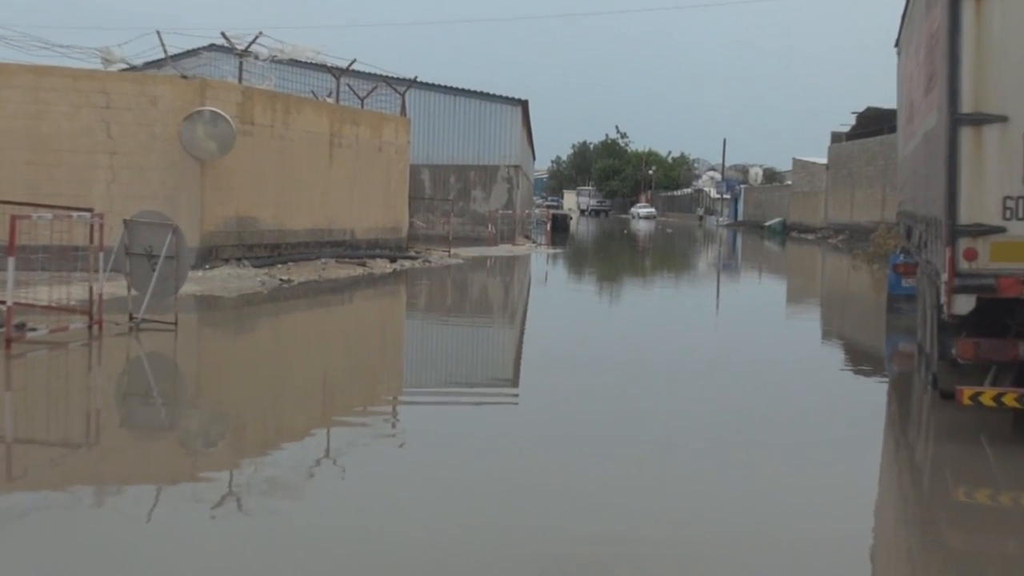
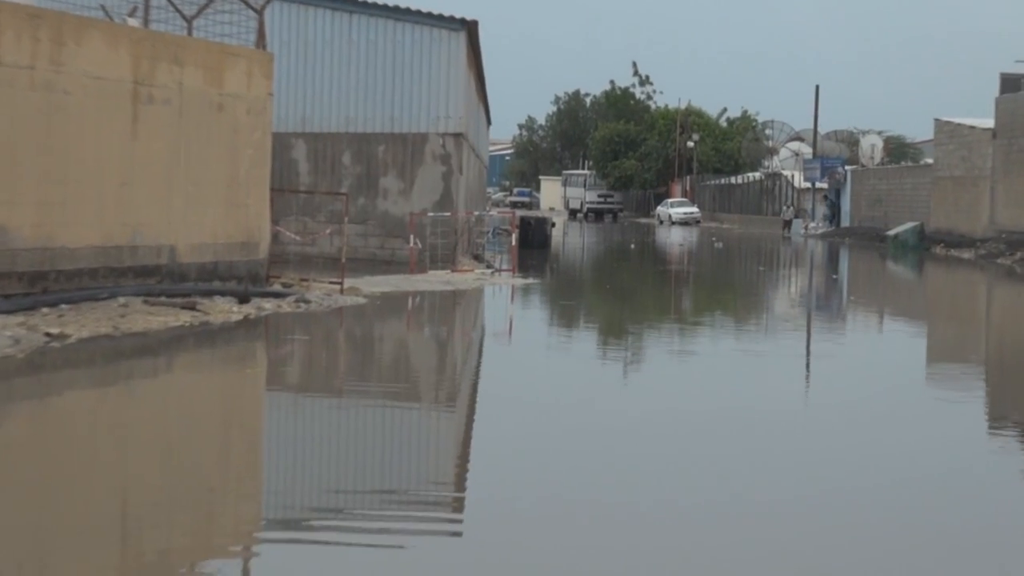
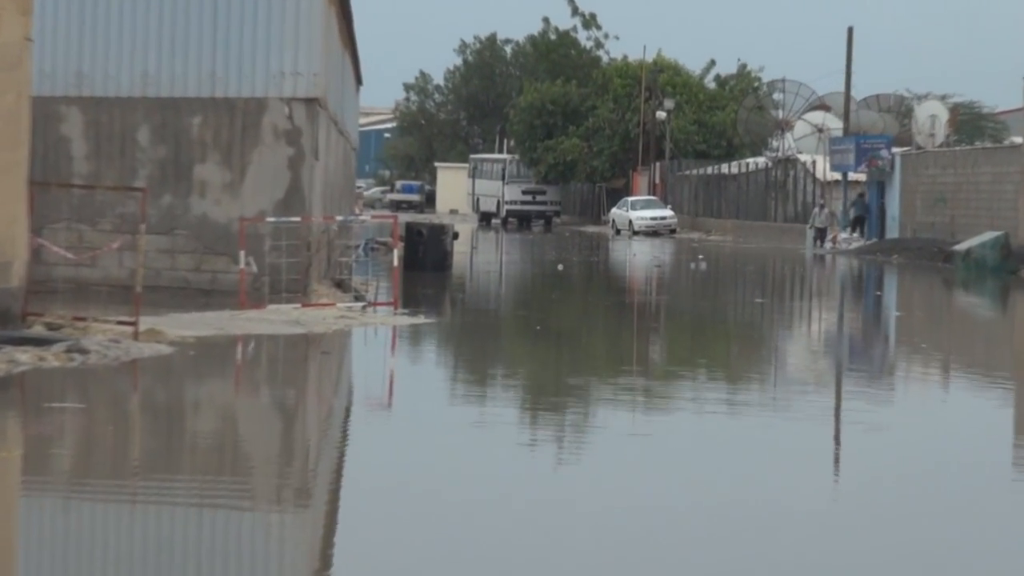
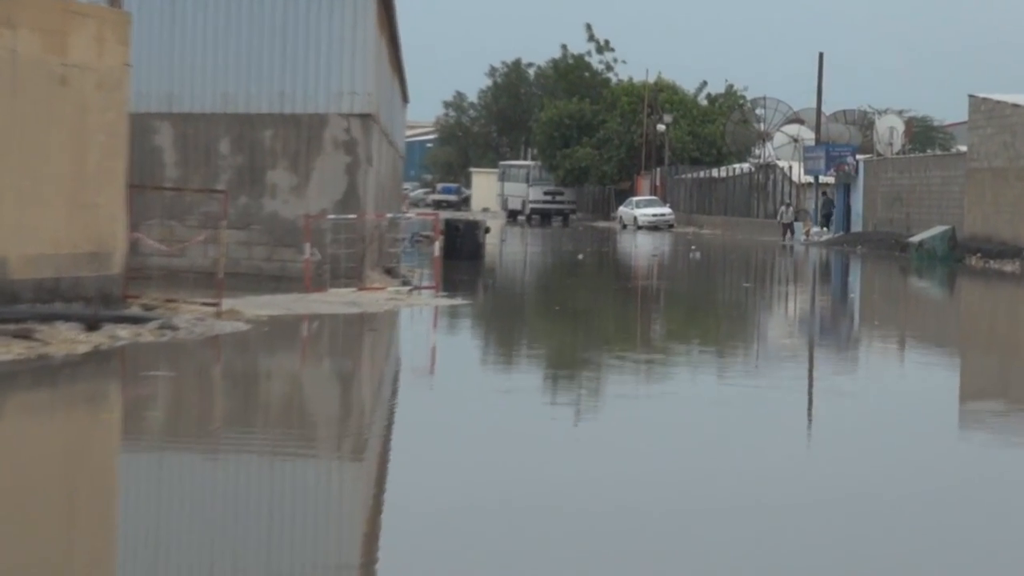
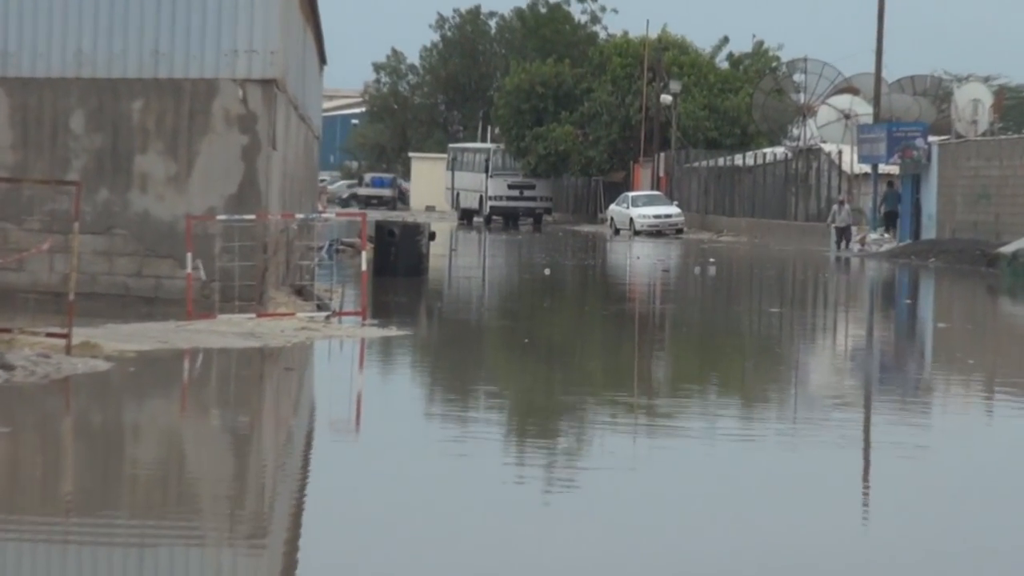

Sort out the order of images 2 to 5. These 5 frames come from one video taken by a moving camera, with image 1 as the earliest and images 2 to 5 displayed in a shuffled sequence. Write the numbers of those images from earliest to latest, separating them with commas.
2, 4, 3, 5
